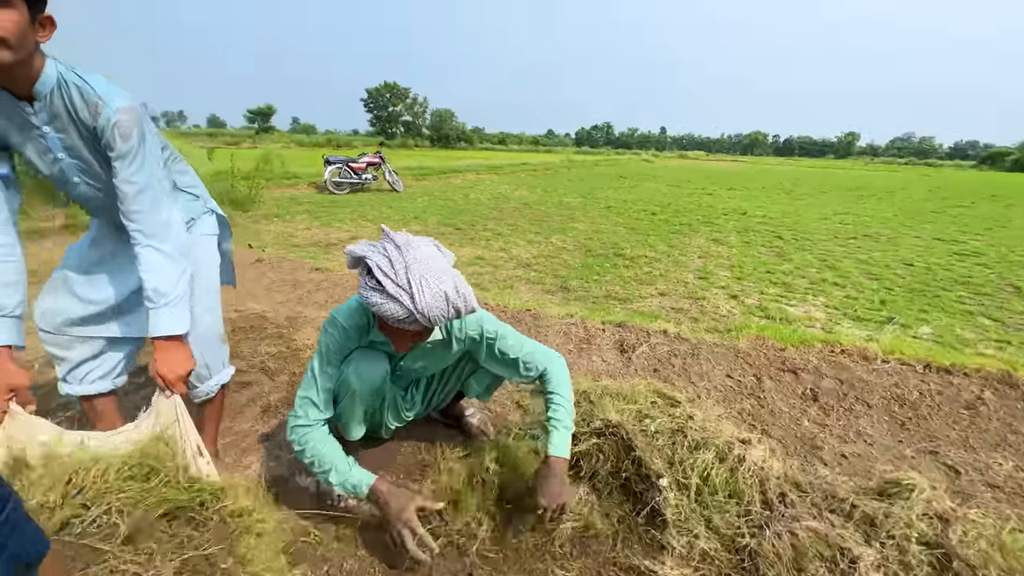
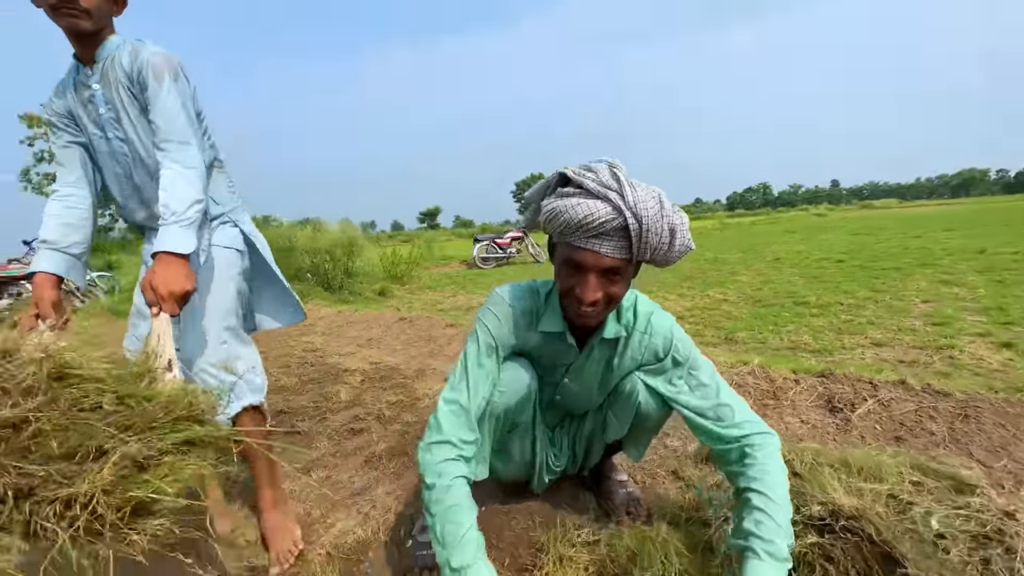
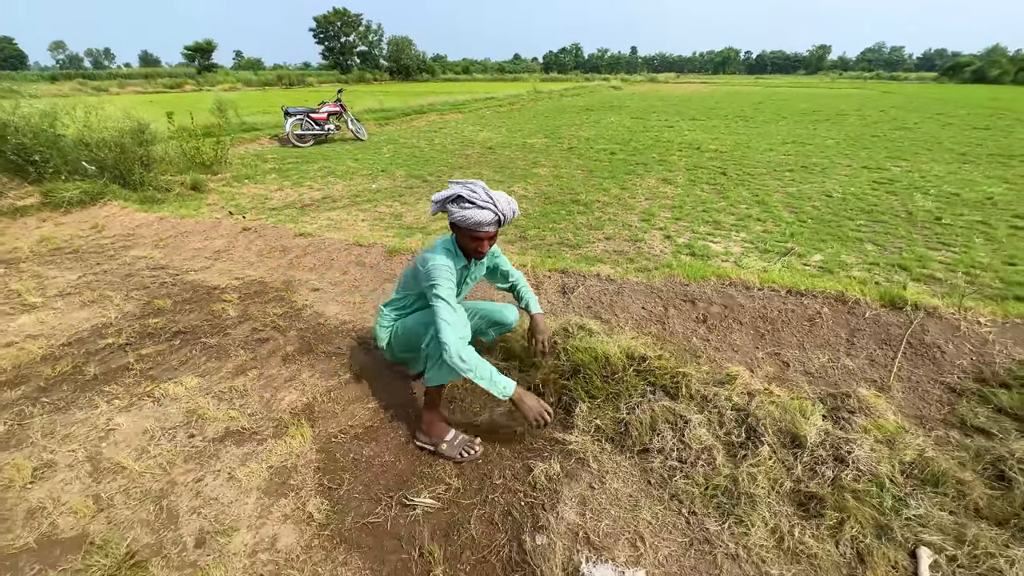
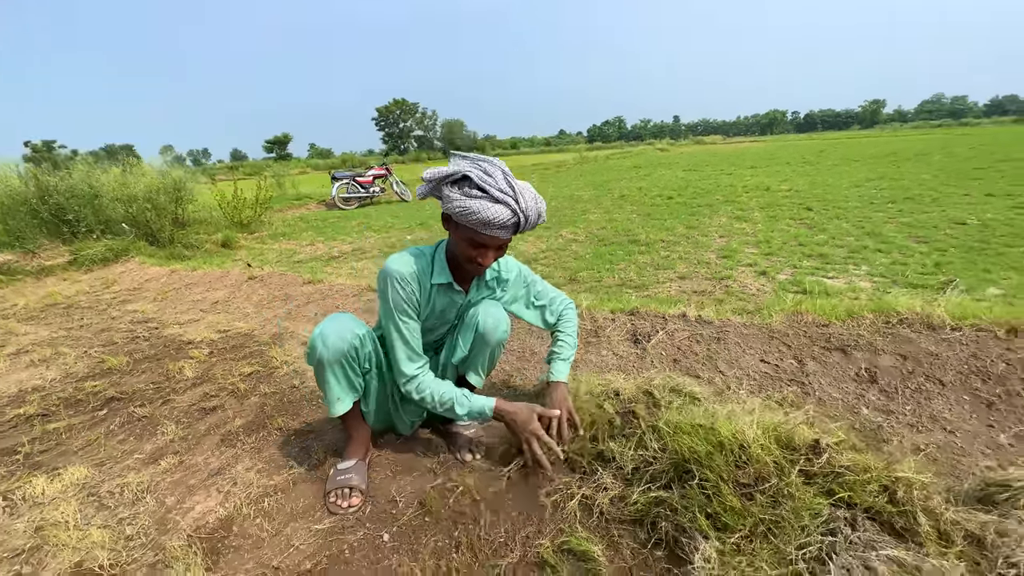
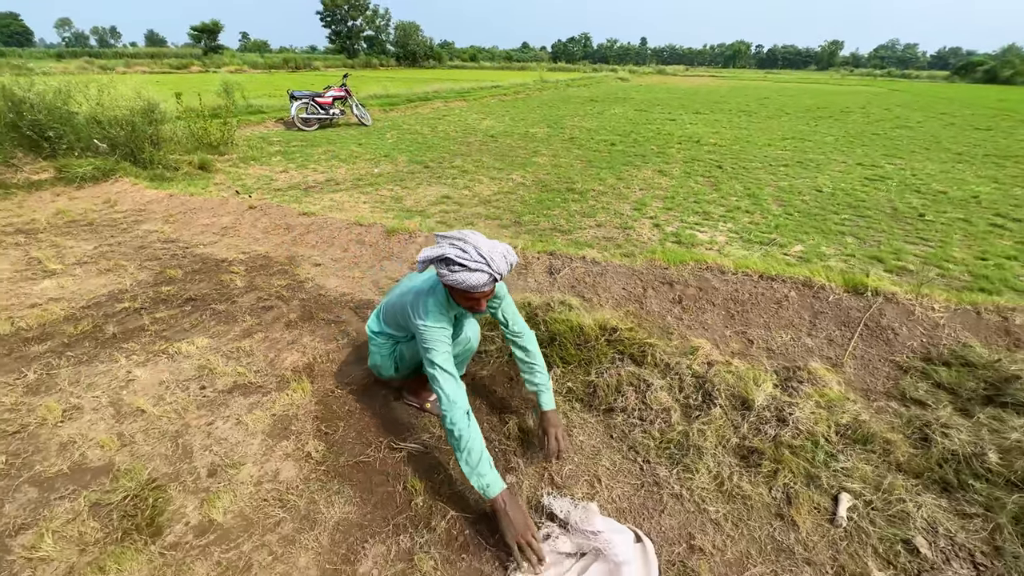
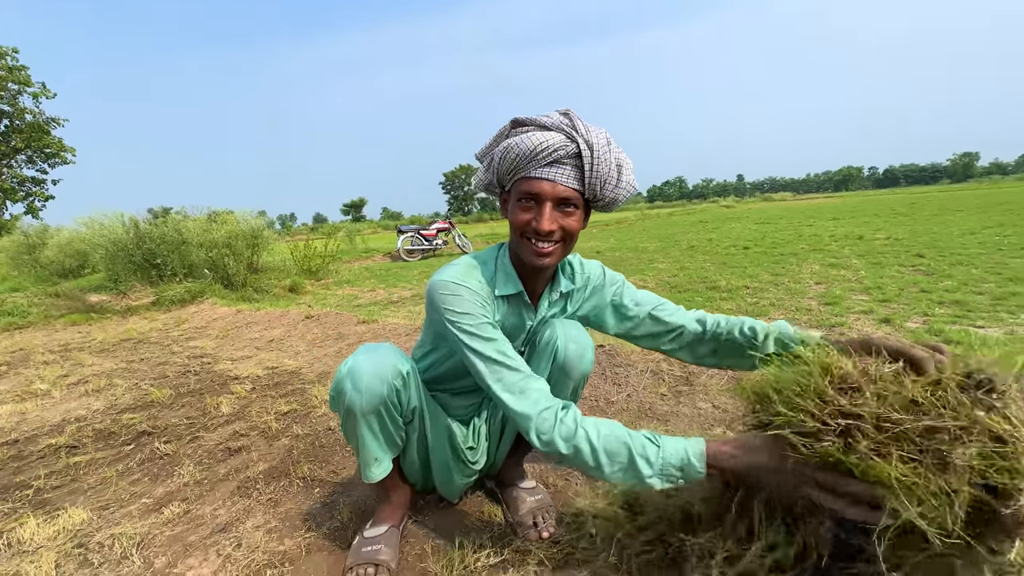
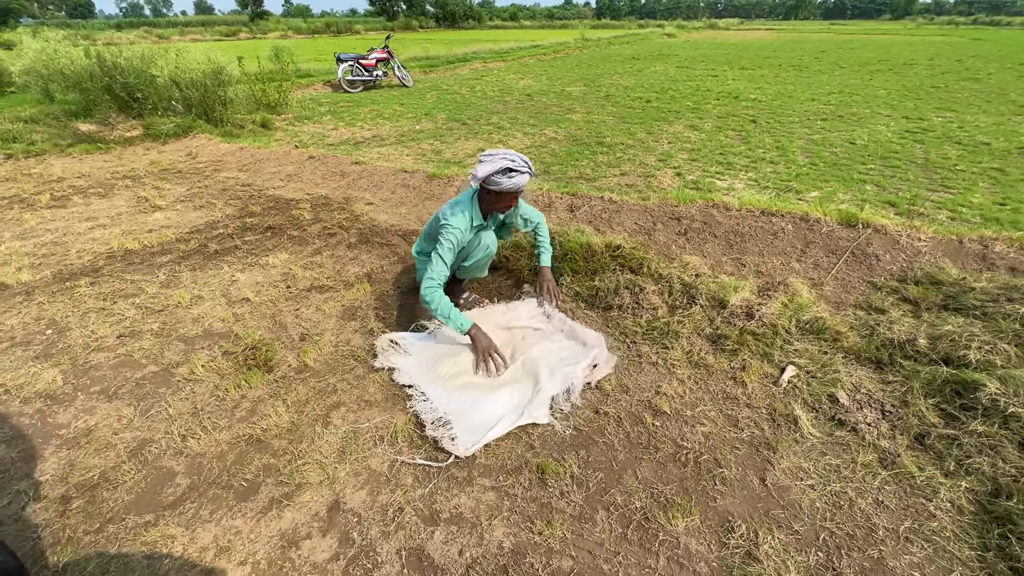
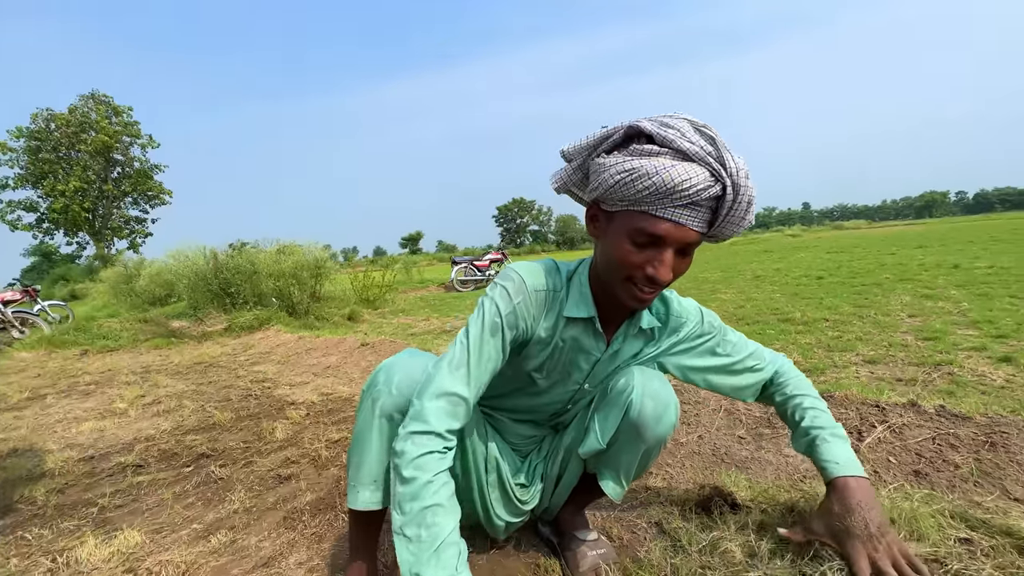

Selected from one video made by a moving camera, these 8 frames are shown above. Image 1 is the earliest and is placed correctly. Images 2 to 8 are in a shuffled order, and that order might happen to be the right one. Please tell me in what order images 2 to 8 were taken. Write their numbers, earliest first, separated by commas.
2, 8, 6, 4, 3, 5, 7
